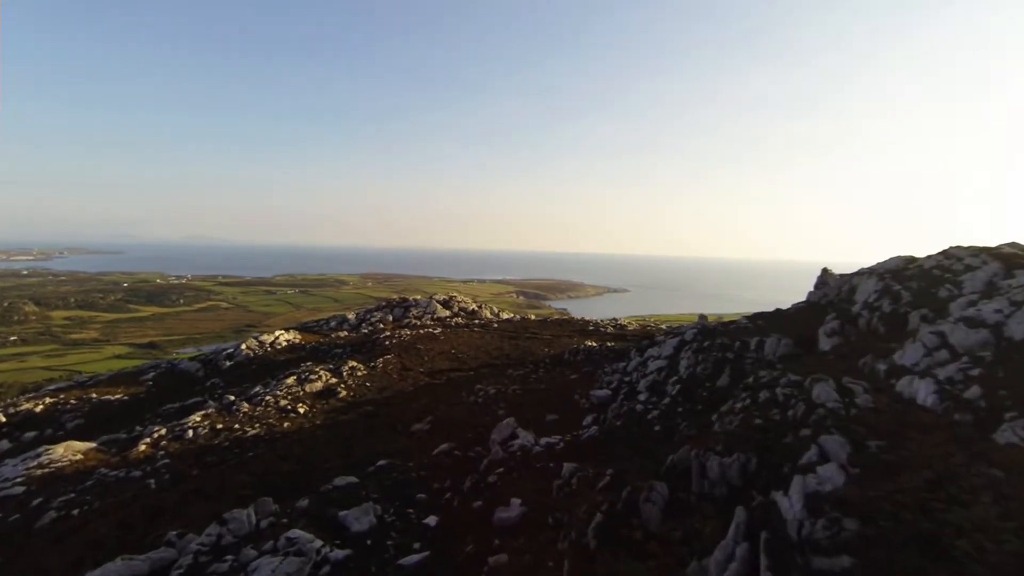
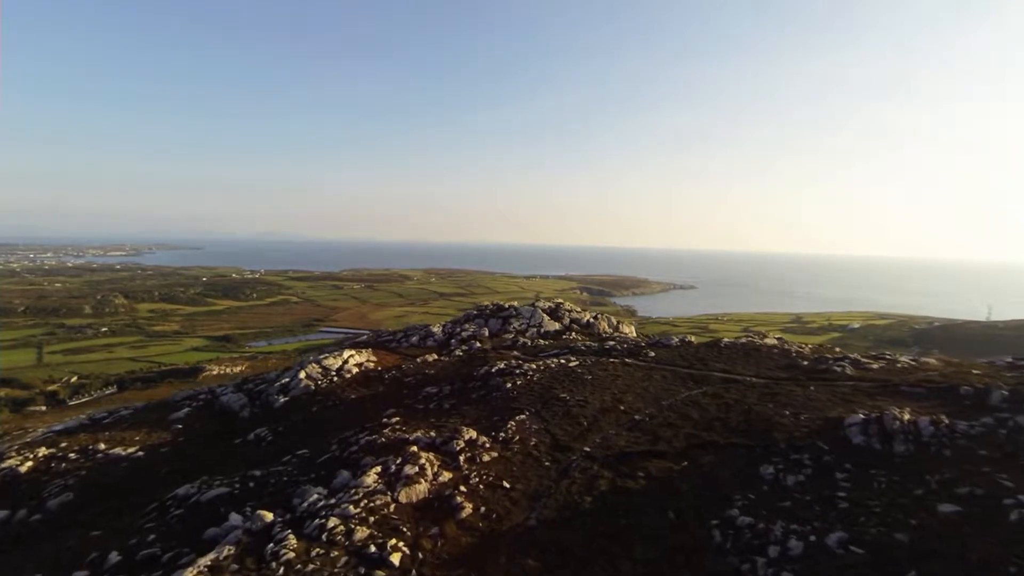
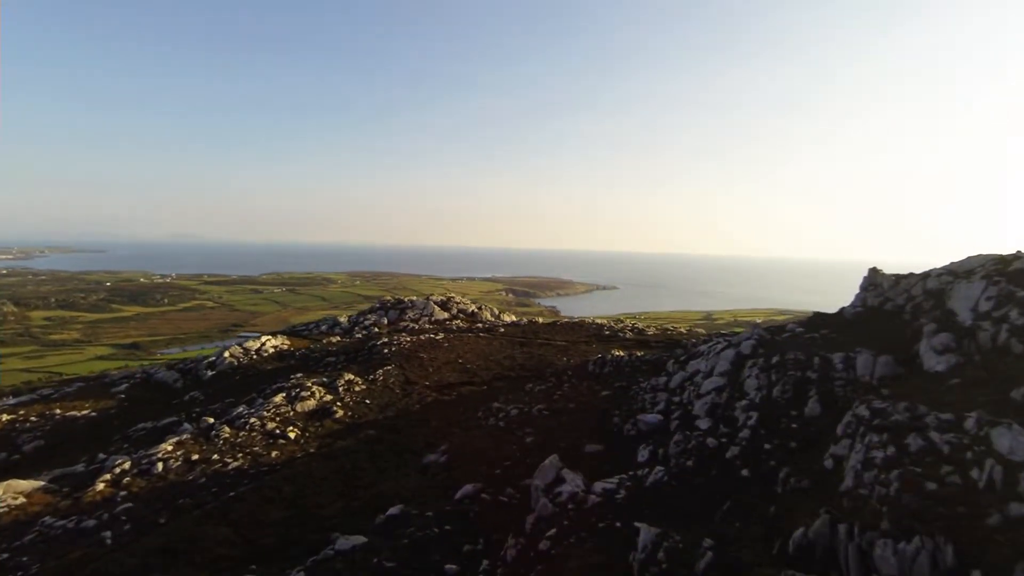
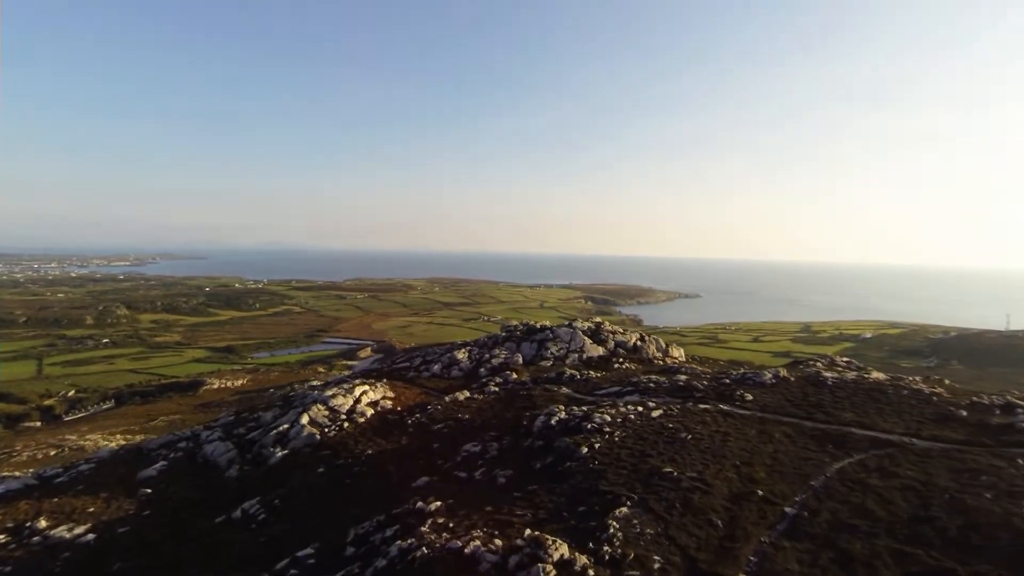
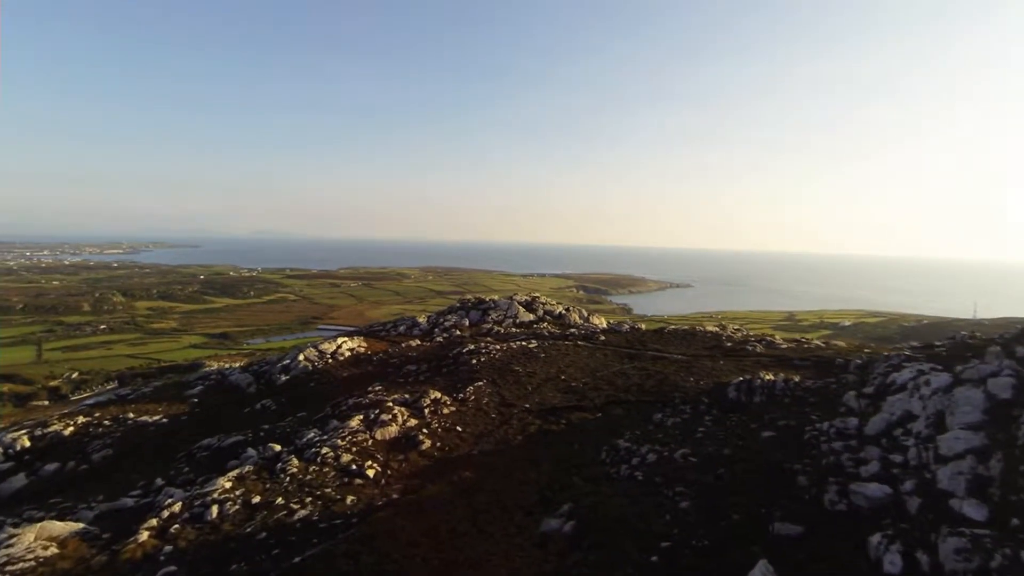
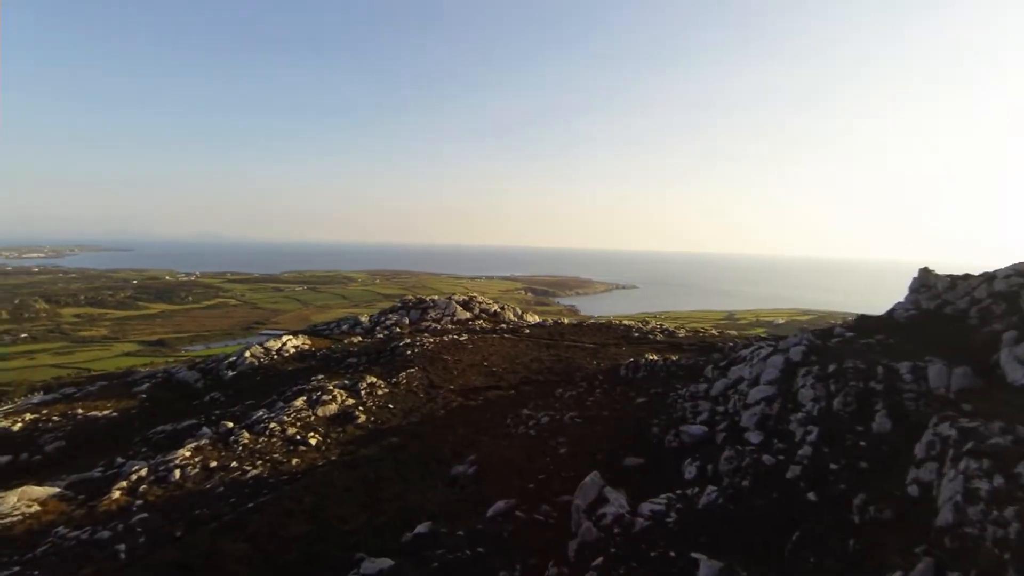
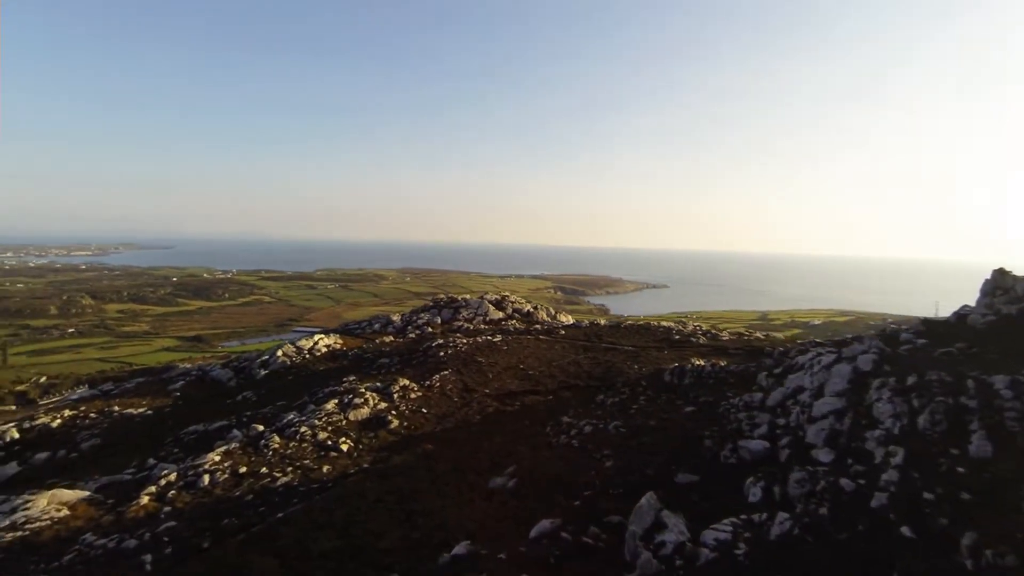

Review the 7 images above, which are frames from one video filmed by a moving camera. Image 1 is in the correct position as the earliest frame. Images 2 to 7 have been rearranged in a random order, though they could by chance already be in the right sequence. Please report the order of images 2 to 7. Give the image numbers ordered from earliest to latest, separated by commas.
3, 6, 7, 5, 2, 4
